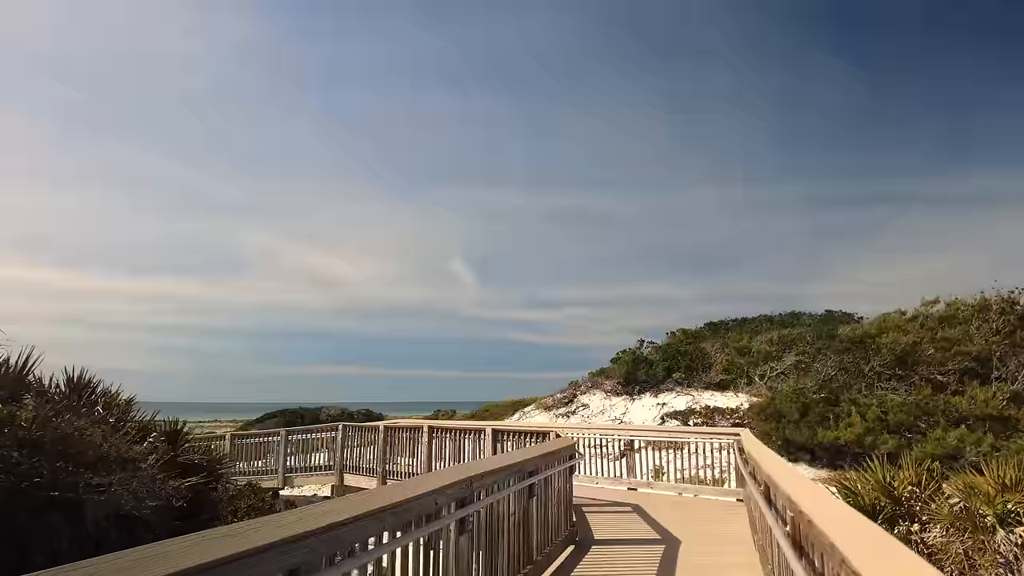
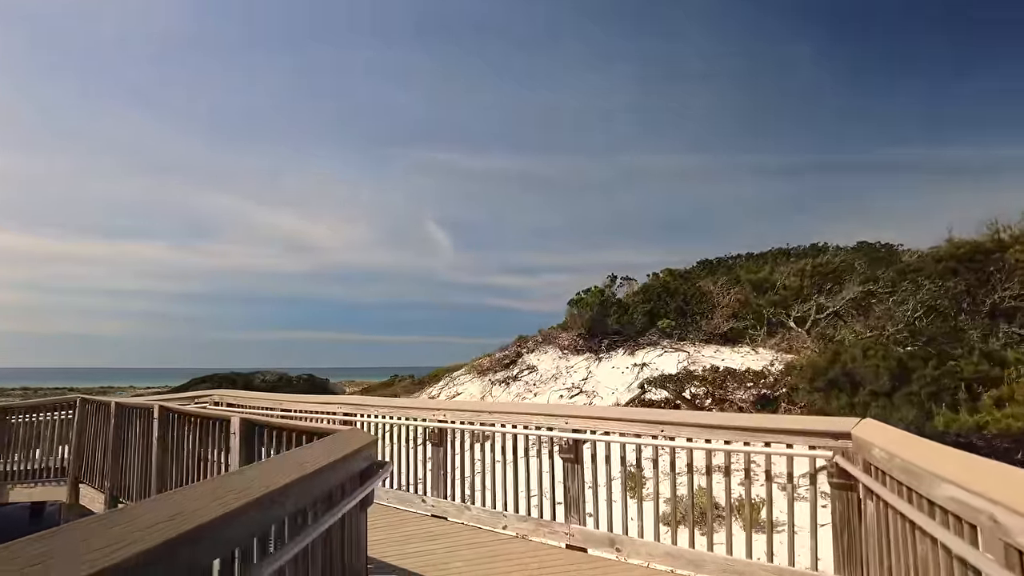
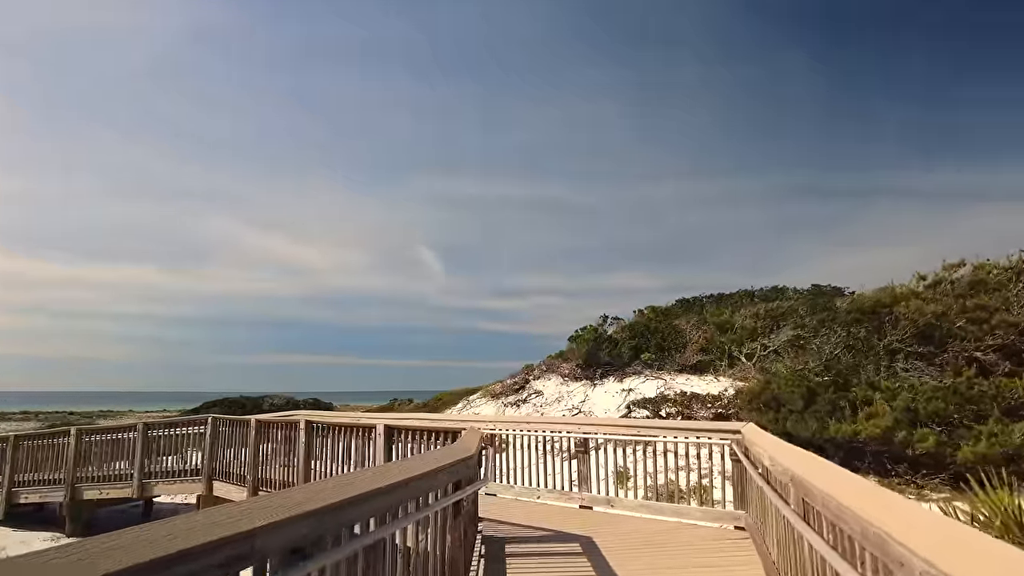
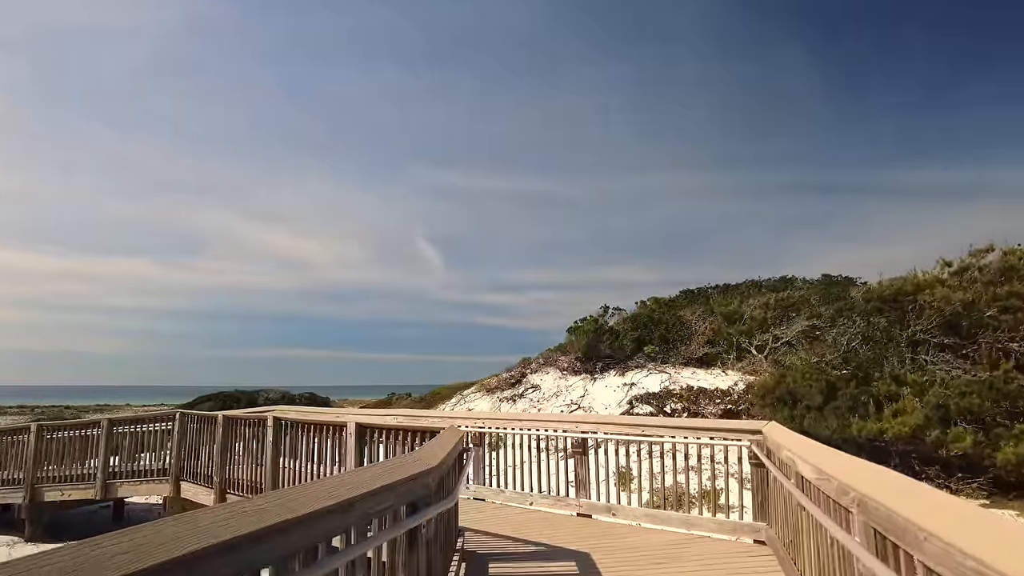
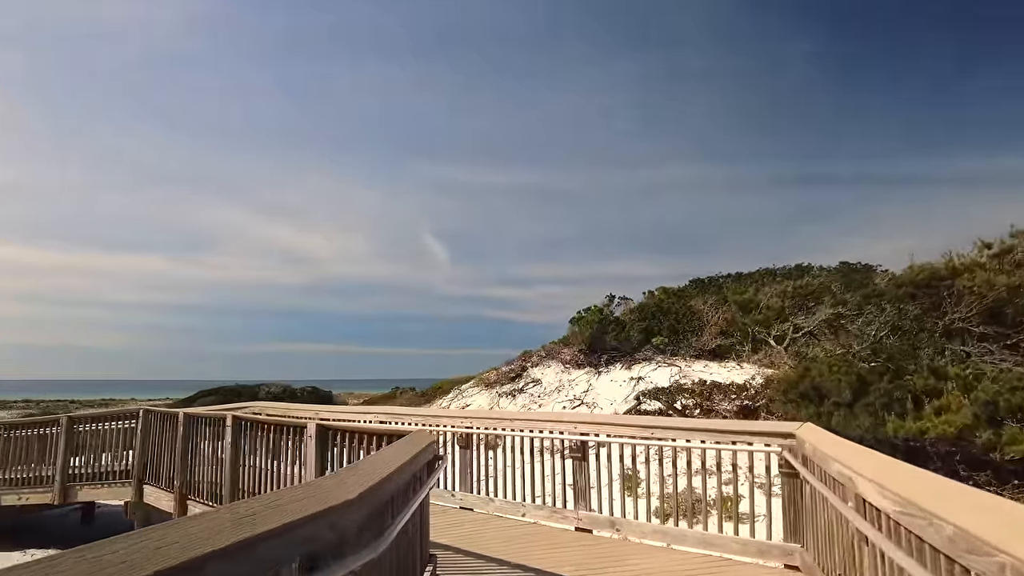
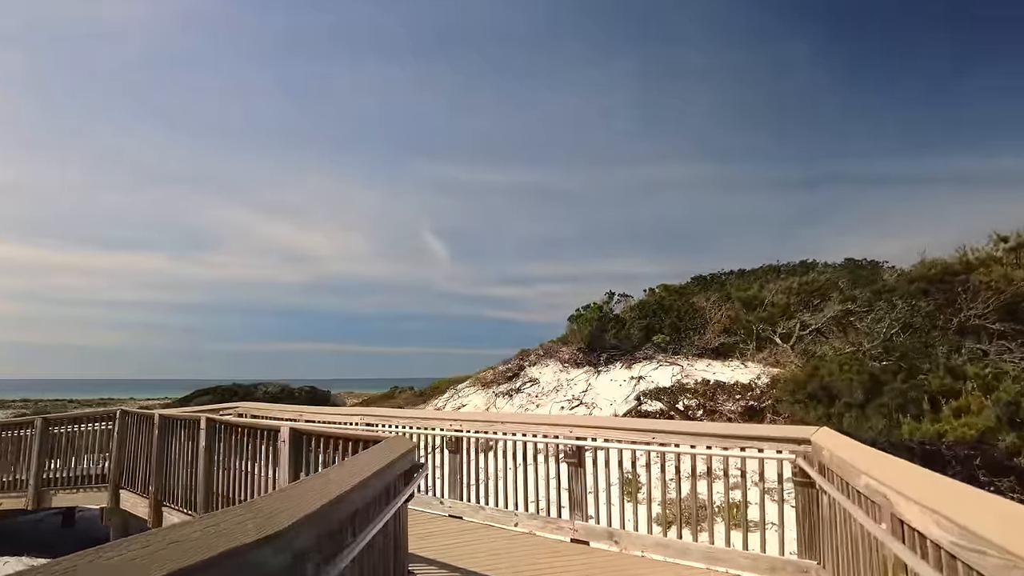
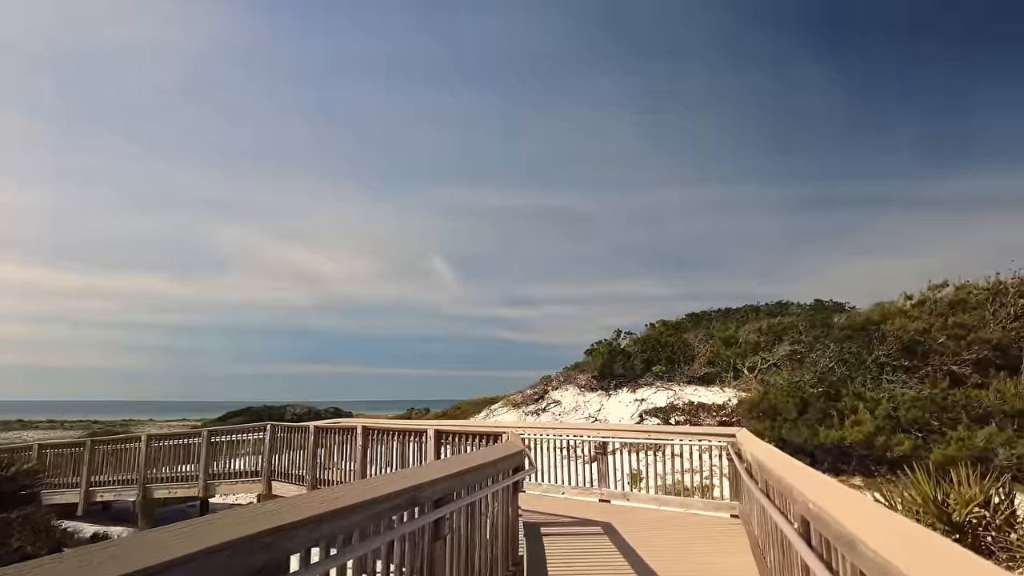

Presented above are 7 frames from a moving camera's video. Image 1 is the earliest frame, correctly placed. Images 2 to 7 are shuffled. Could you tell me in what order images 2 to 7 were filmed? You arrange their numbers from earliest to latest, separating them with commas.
7, 3, 4, 5, 6, 2
